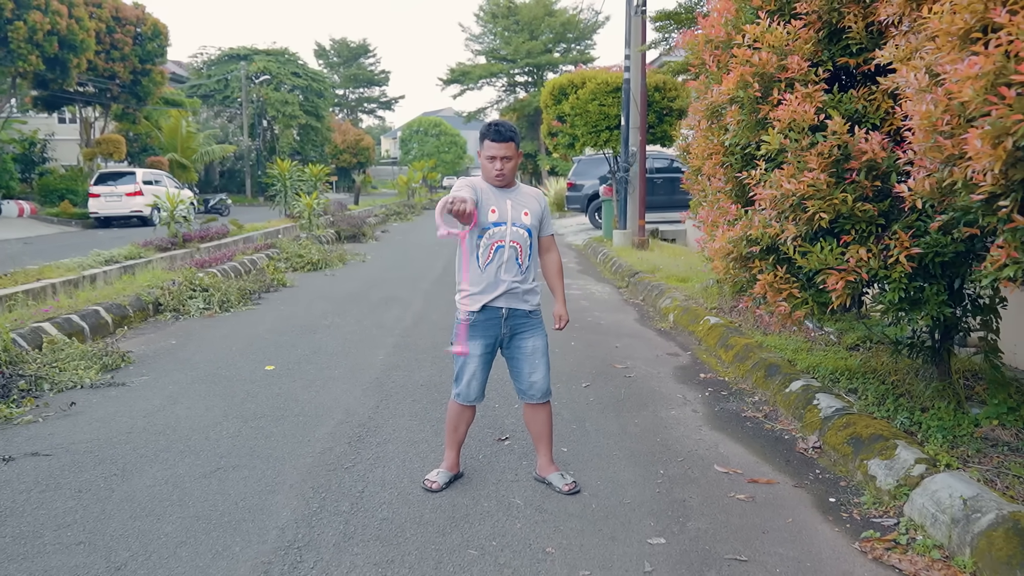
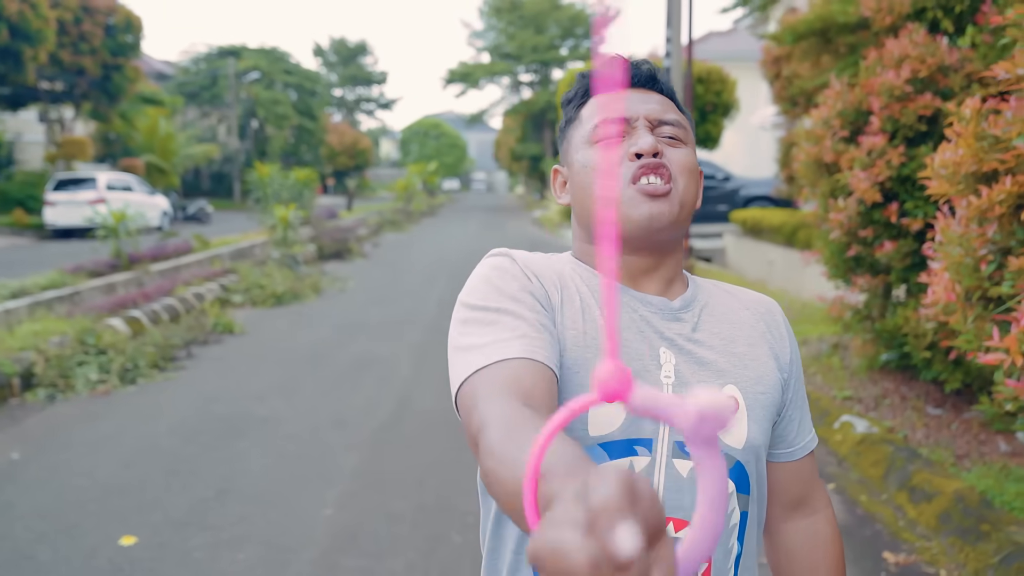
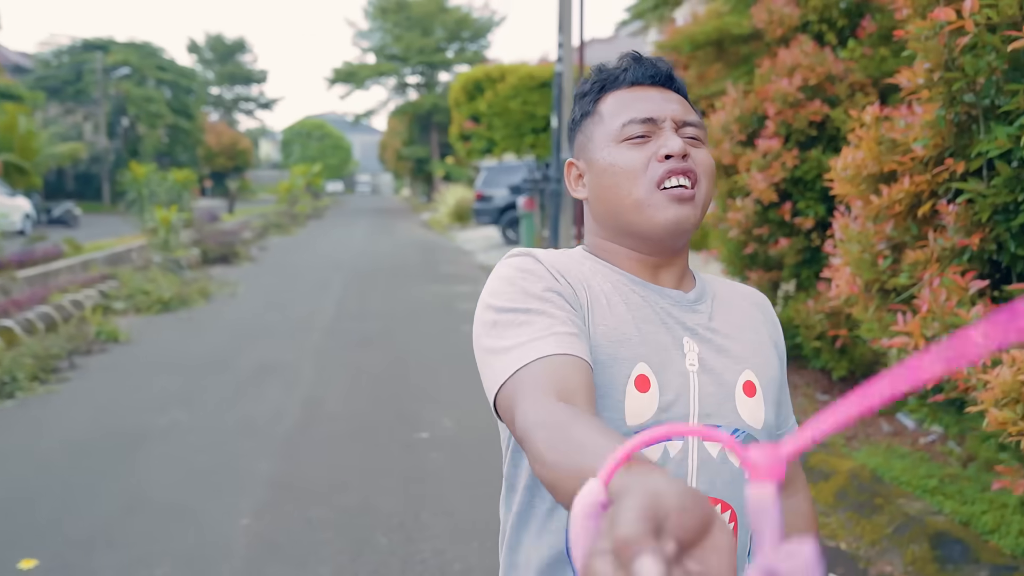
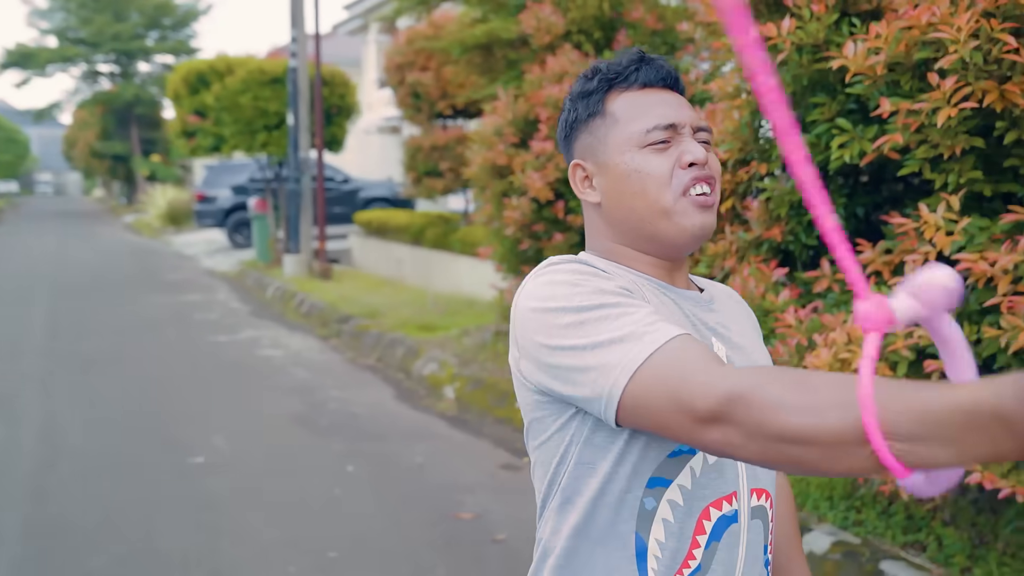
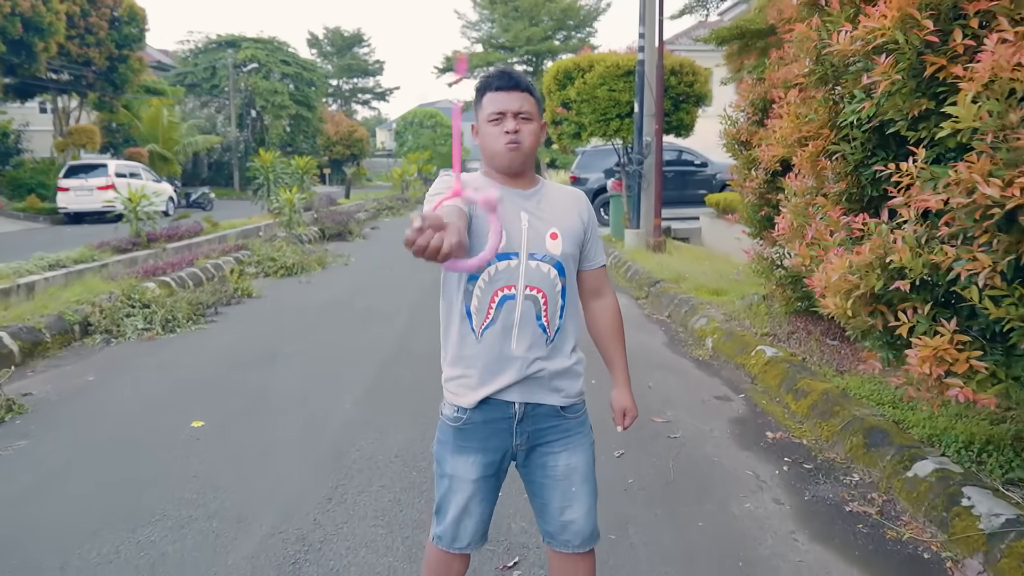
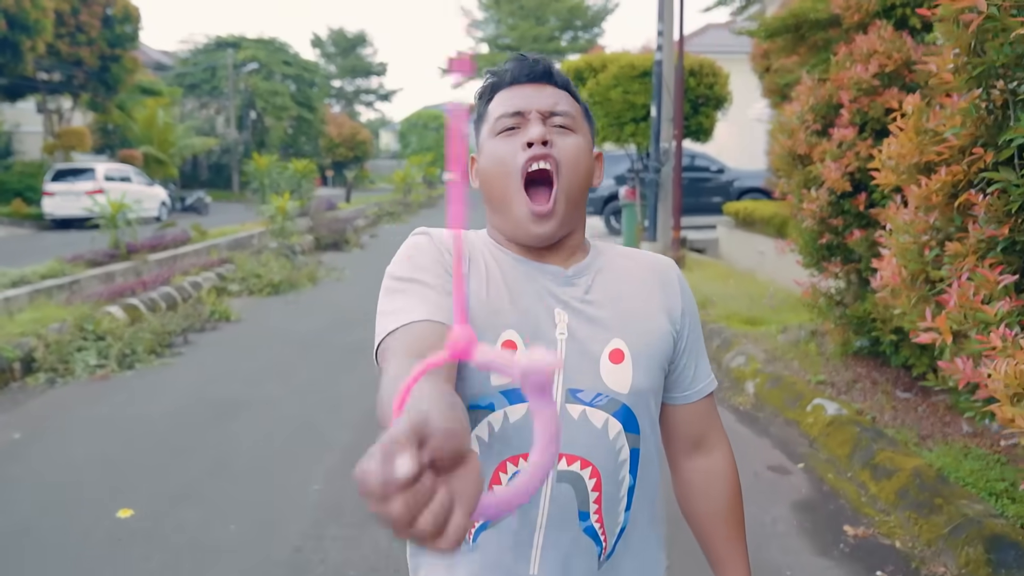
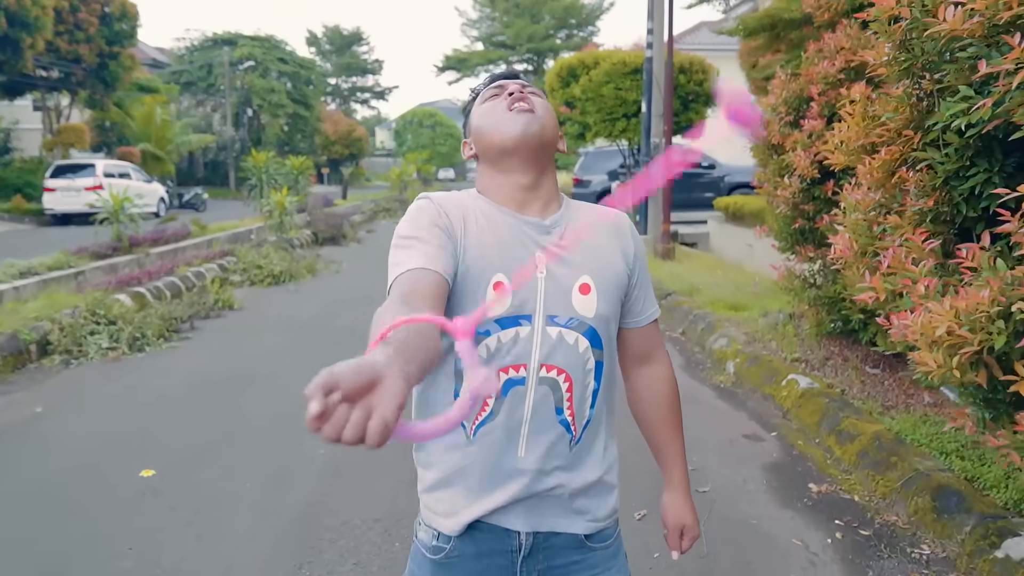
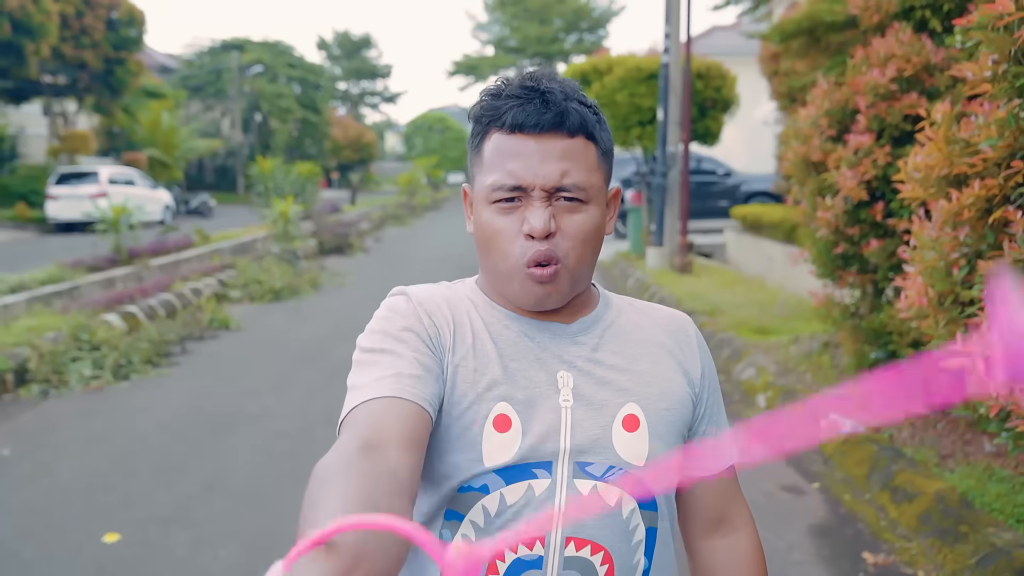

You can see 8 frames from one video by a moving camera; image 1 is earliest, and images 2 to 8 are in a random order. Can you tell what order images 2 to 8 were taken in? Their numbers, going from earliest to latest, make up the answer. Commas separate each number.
5, 7, 6, 8, 2, 3, 4
